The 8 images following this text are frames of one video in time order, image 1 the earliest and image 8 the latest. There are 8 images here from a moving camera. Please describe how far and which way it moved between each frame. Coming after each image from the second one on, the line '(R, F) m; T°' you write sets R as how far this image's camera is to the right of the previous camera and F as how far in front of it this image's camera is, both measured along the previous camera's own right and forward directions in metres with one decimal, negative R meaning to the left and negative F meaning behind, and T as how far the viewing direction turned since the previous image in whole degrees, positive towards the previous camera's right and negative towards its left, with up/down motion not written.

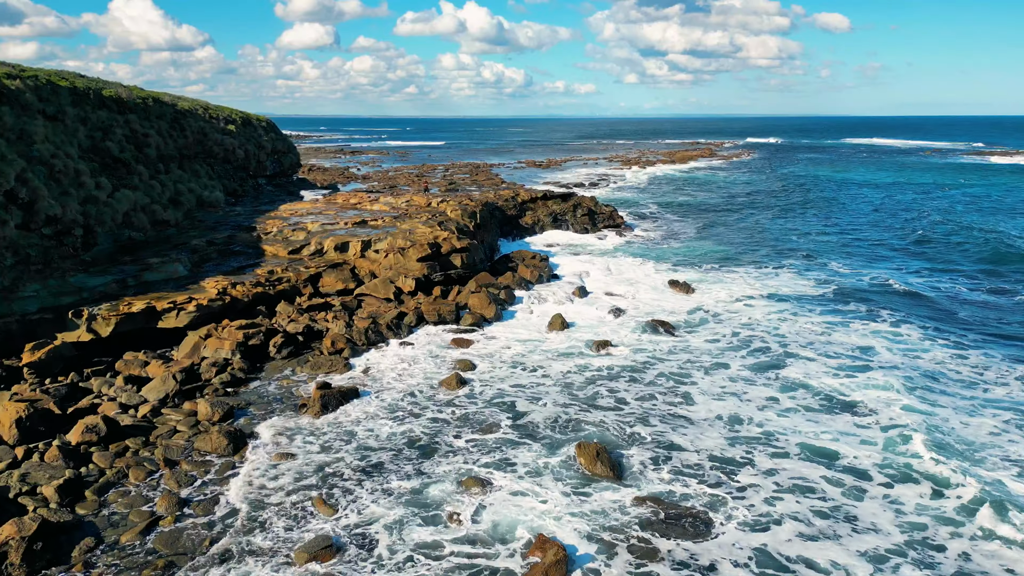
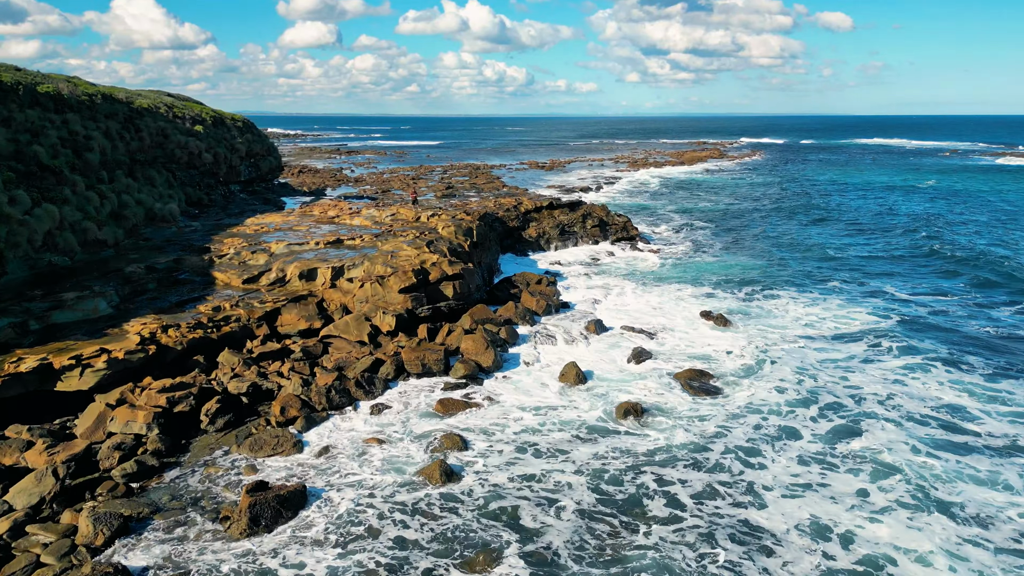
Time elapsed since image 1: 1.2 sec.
(0.0, +4.3) m; 0°
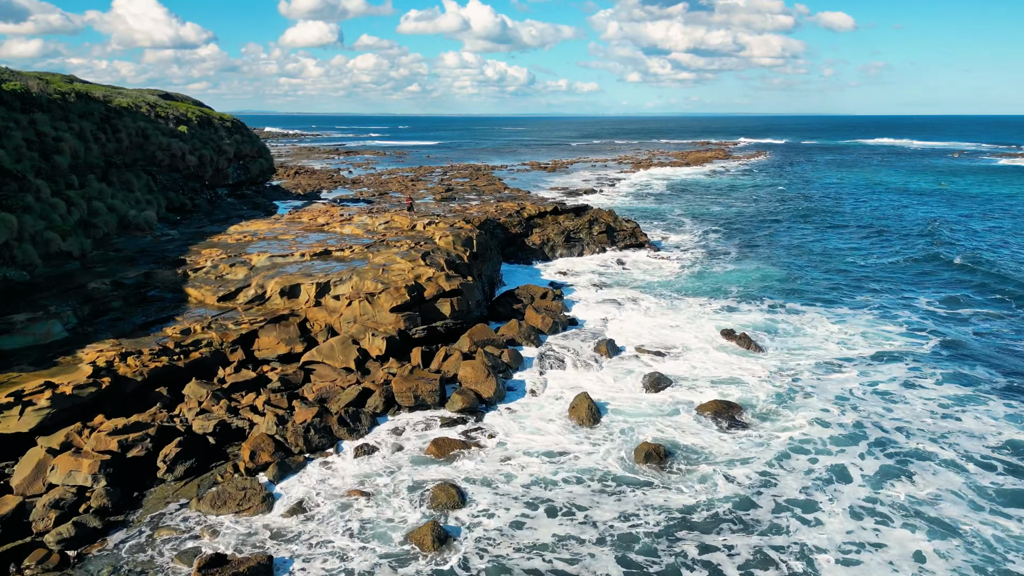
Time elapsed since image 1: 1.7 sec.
(-0.1, +1.9) m; 0°
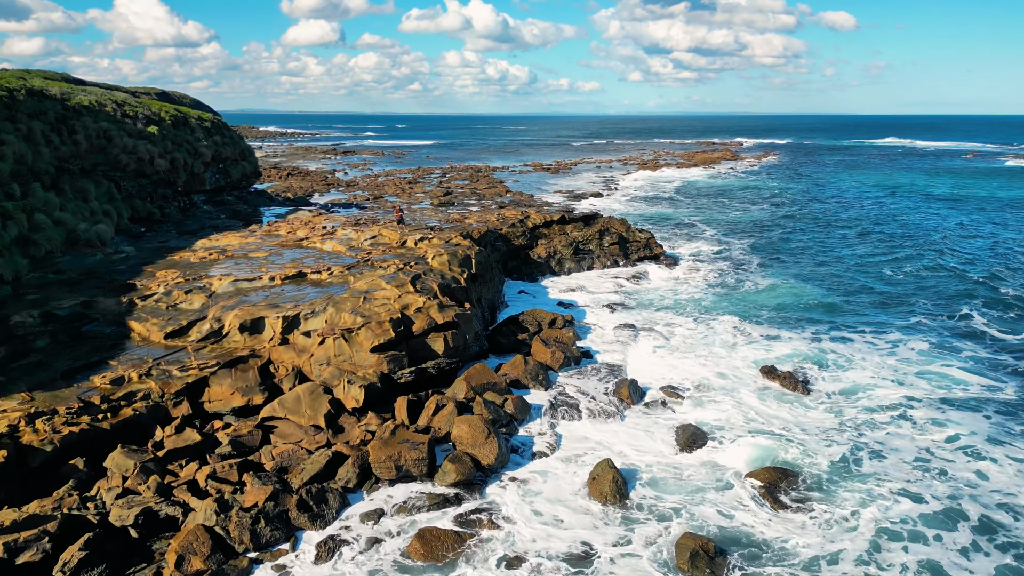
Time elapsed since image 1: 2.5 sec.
(-0.1, +3.0) m; 0°
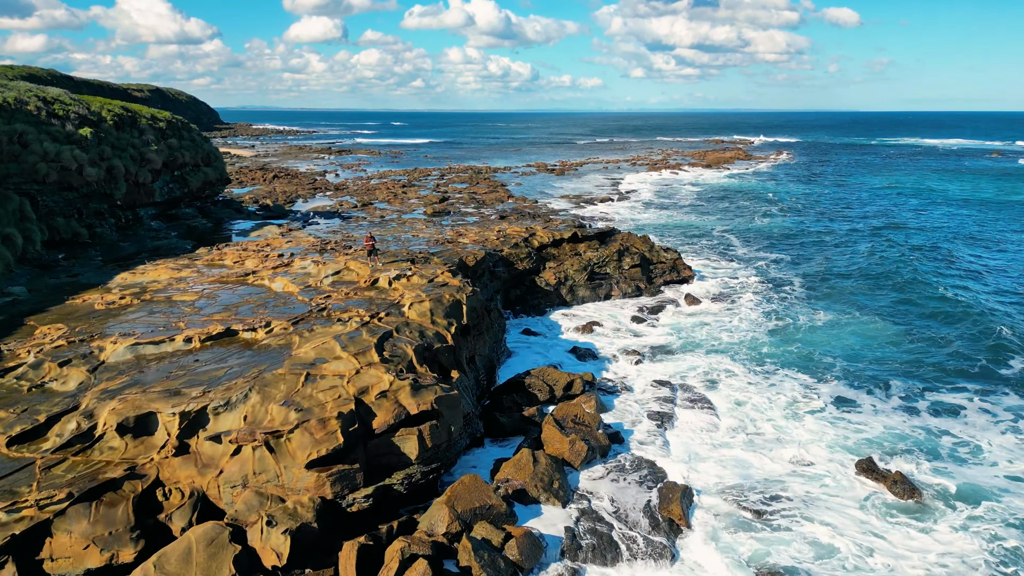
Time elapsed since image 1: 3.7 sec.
(0.0, +4.9) m; 0°
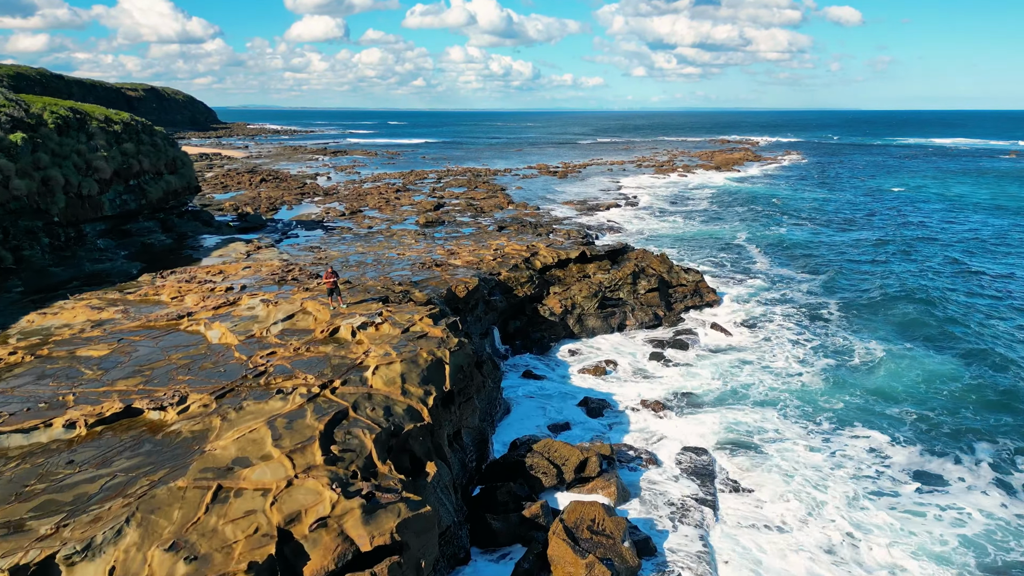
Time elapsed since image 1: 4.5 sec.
(+0.1, +3.5) m; 0°
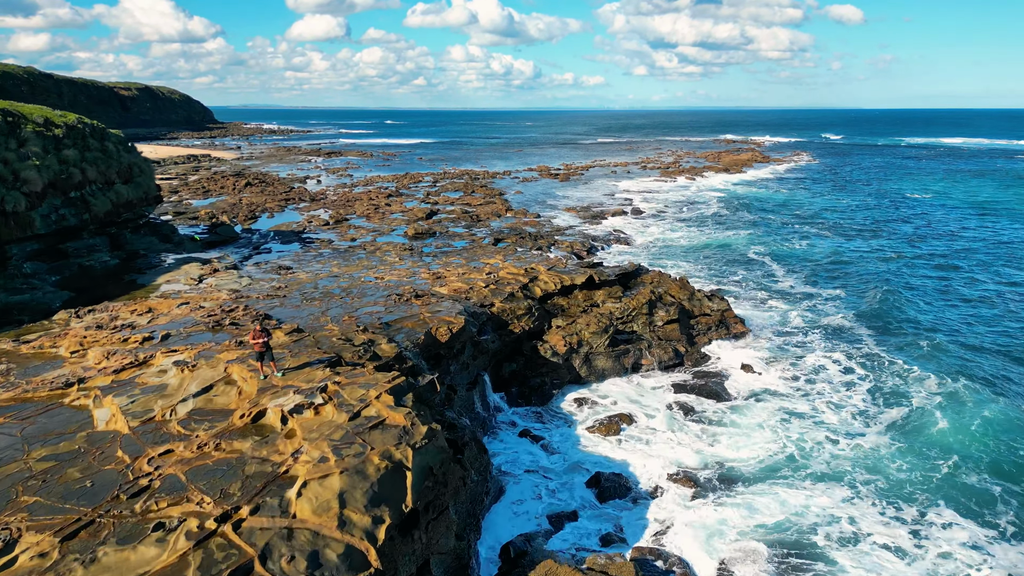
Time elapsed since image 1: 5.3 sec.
(+0.2, +3.4) m; 0°
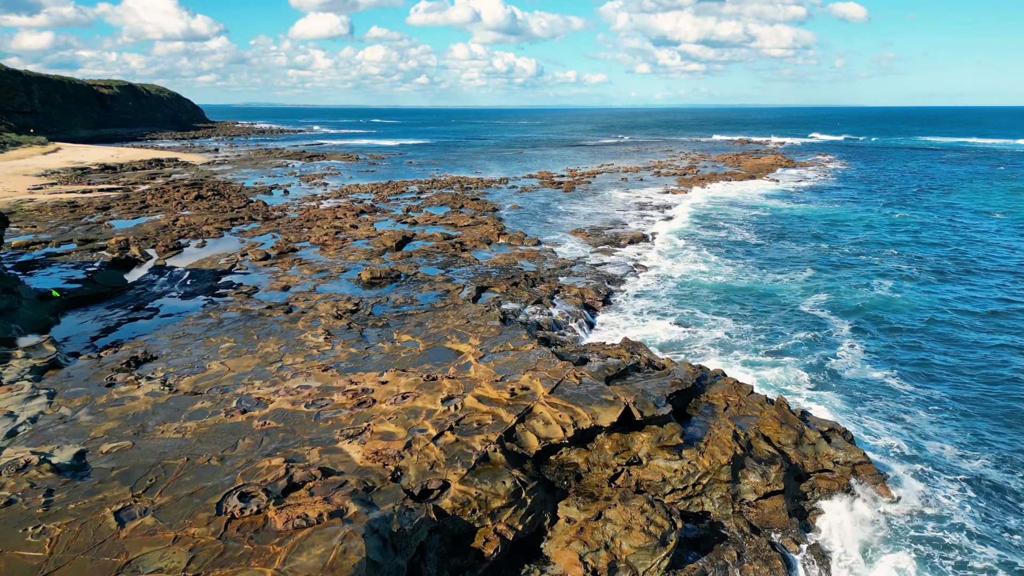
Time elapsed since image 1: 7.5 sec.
(+0.5, +8.9) m; 0°
